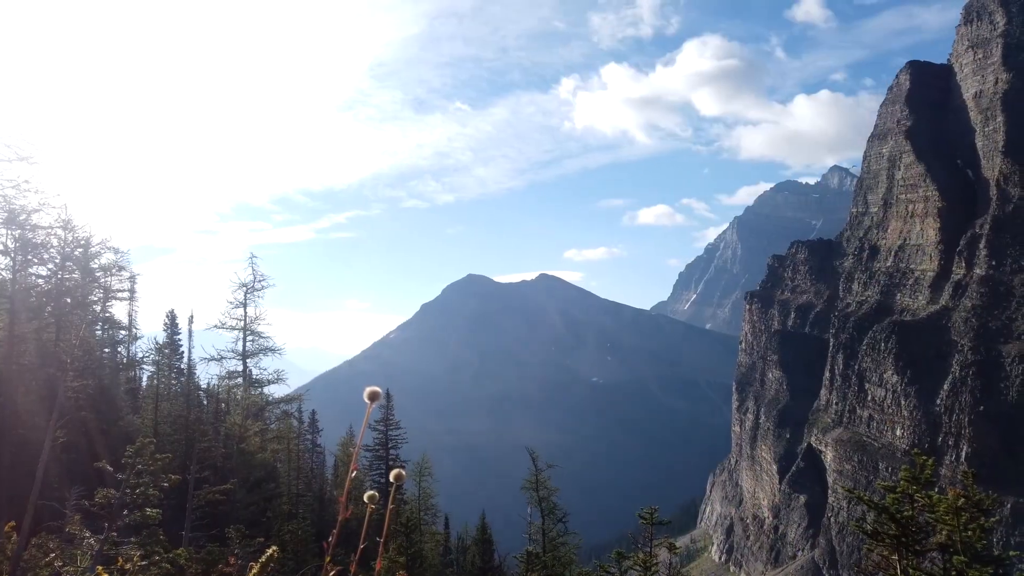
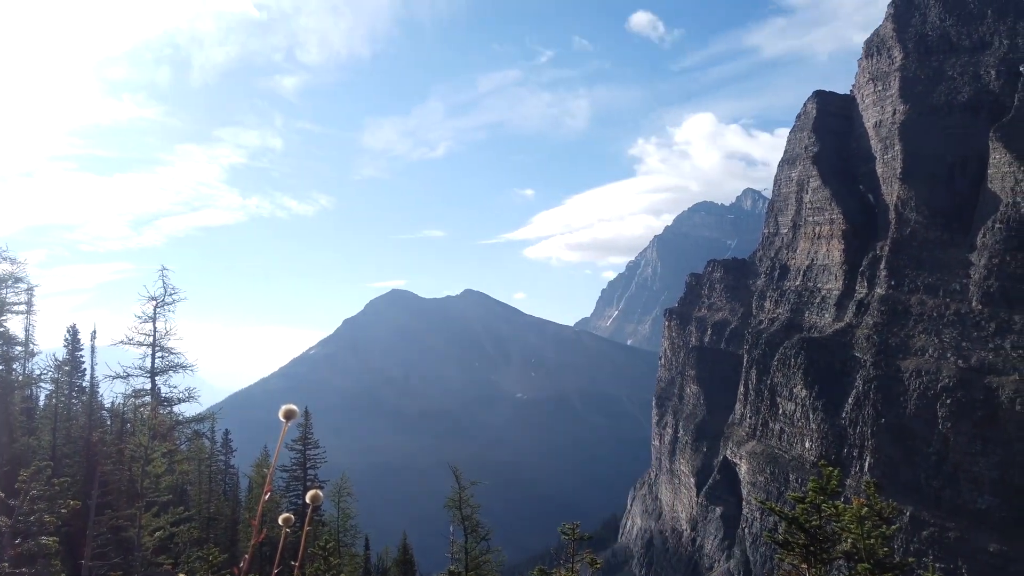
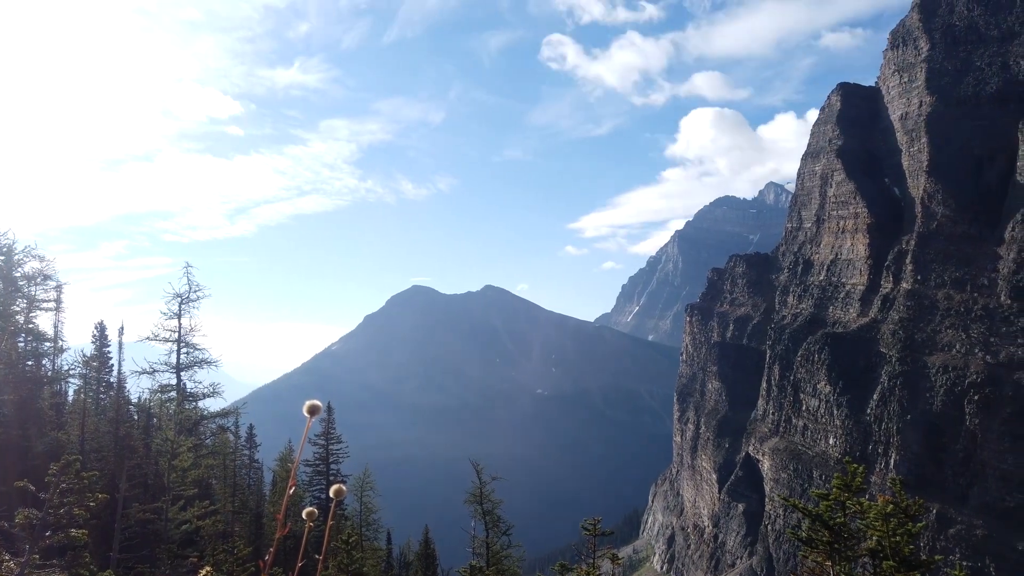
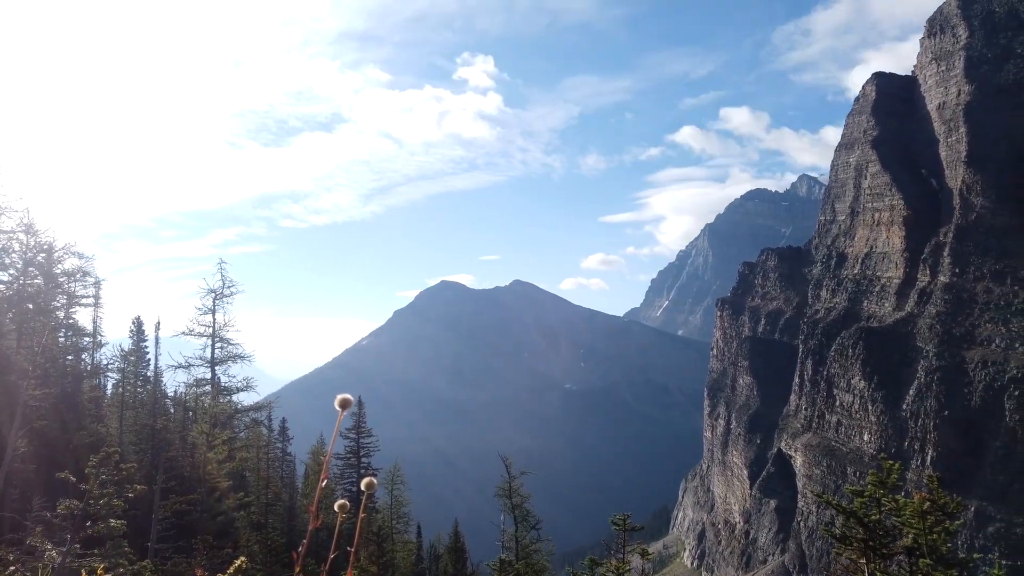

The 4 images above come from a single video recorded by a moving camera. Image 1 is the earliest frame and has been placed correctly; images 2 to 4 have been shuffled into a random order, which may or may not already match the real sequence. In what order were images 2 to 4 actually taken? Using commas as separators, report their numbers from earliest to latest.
4, 3, 2
